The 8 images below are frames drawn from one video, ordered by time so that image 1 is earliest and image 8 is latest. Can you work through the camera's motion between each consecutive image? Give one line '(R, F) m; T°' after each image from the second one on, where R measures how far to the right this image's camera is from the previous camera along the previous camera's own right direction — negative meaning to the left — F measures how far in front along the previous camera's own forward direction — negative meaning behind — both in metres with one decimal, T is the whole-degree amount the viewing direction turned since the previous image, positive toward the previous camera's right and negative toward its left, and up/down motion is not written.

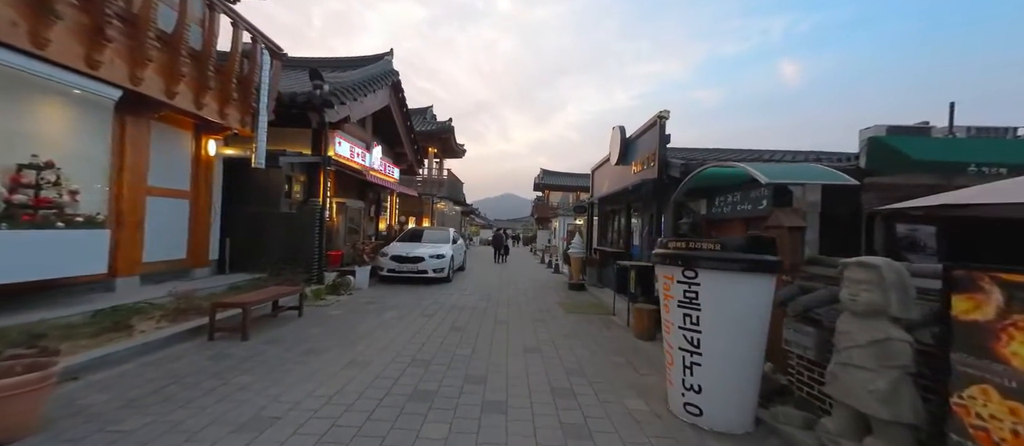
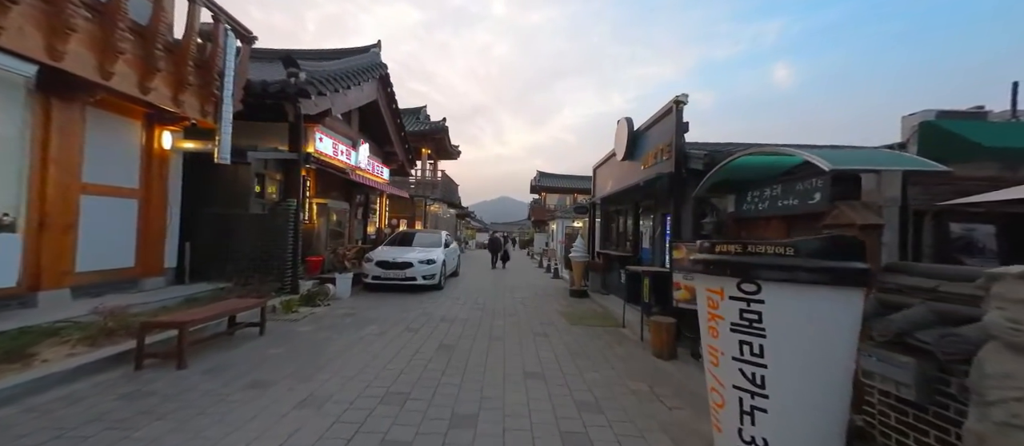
(0.0, +0.8) m; +1°
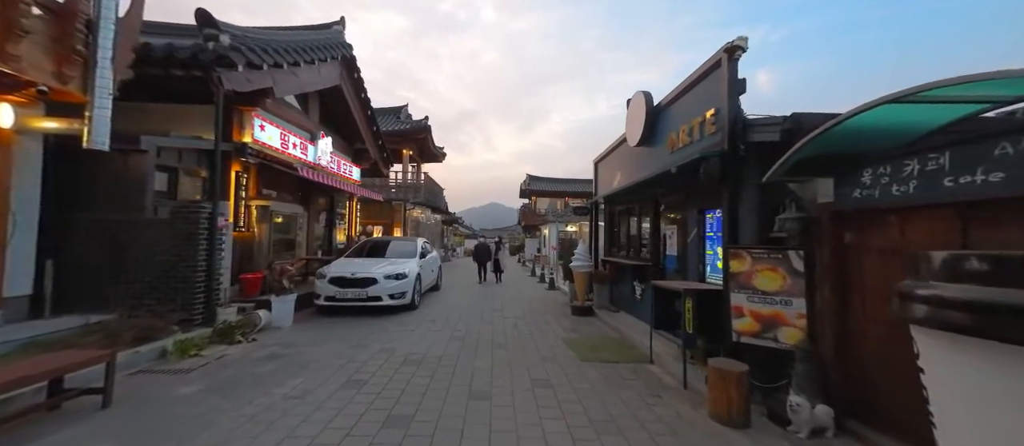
(0.0, +1.7) m; +2°
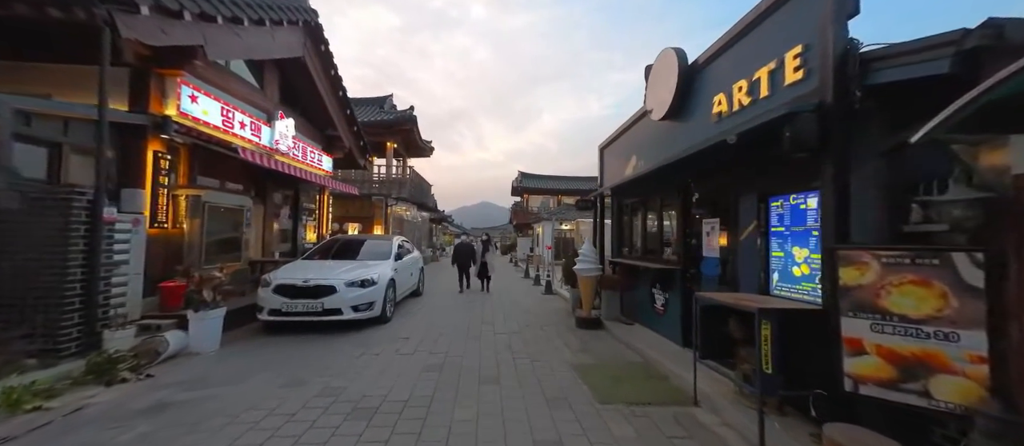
(0.0, +1.4) m; +1°
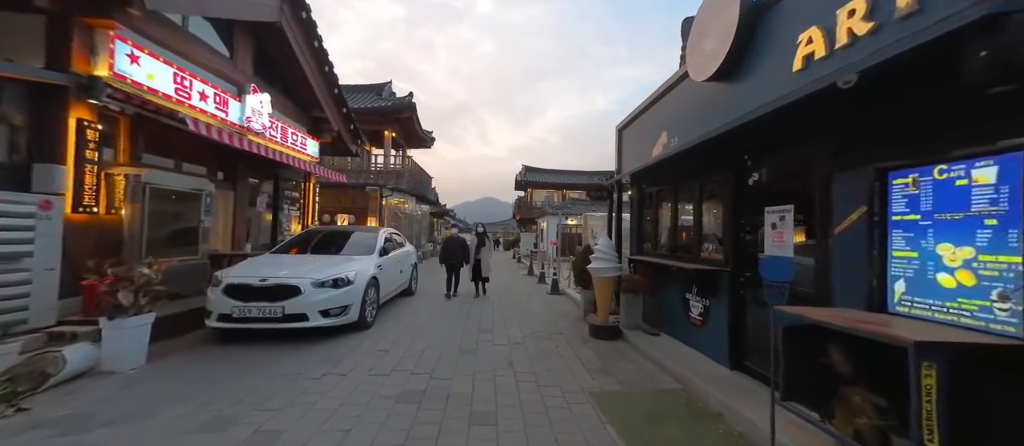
(0.0, +1.1) m; 0°
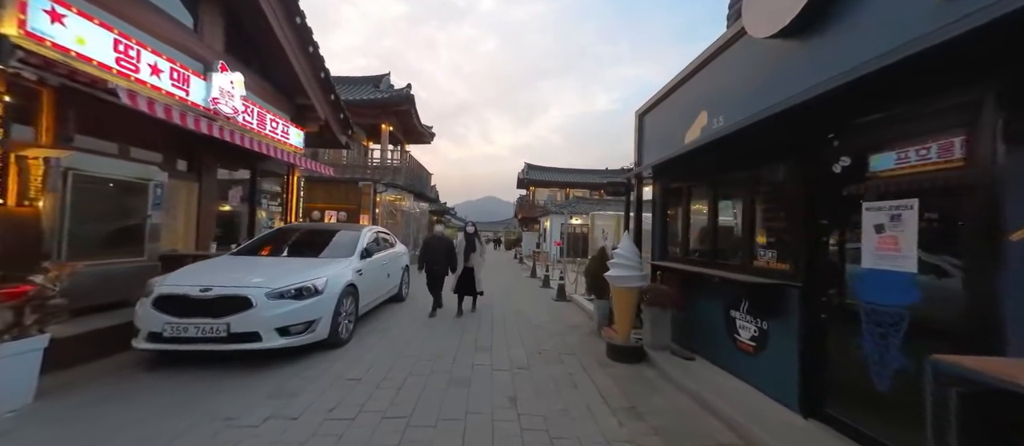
(0.0, +1.0) m; 0°
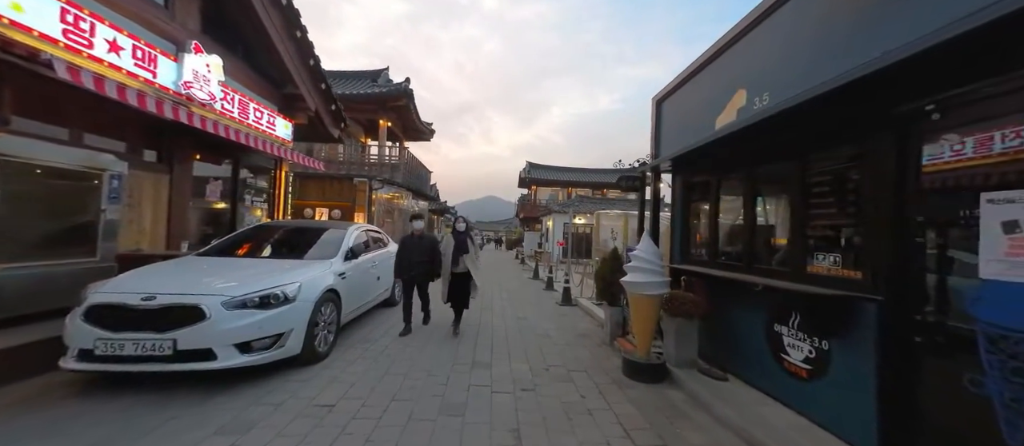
(0.0, +0.6) m; 0°
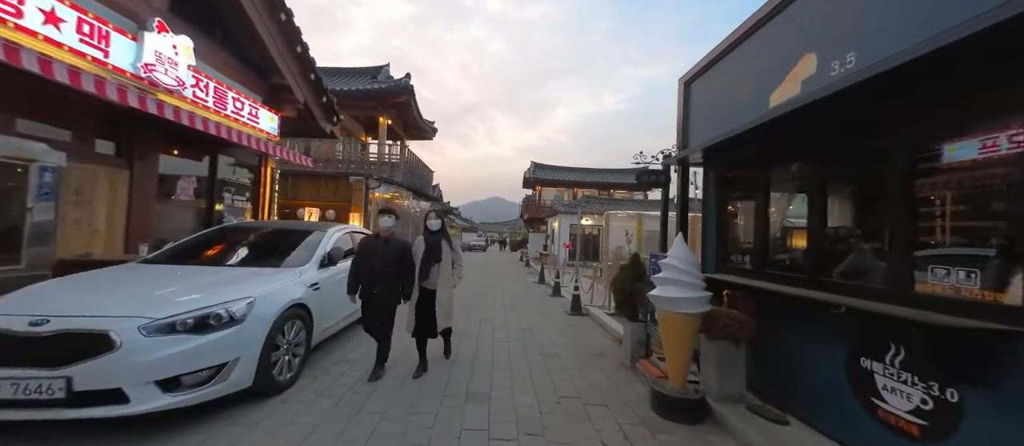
(0.0, +0.8) m; -1°
